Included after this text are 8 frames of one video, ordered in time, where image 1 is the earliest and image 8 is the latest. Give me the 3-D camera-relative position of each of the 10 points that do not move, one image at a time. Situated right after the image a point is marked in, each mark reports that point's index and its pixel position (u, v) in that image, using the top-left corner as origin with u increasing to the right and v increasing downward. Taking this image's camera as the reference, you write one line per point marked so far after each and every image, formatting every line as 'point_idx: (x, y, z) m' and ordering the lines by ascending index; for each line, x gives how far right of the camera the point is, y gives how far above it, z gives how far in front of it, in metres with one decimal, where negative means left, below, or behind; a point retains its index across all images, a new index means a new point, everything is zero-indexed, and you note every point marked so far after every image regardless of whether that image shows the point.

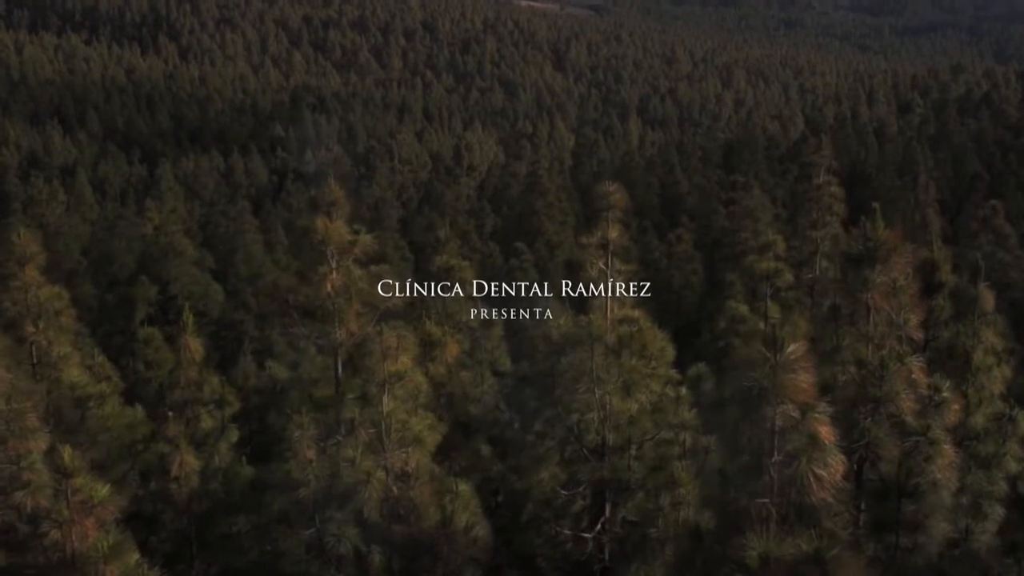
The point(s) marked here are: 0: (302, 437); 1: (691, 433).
0: (-1.6, -1.1, +9.8) m
1: (+1.6, -1.4, +12.4) m
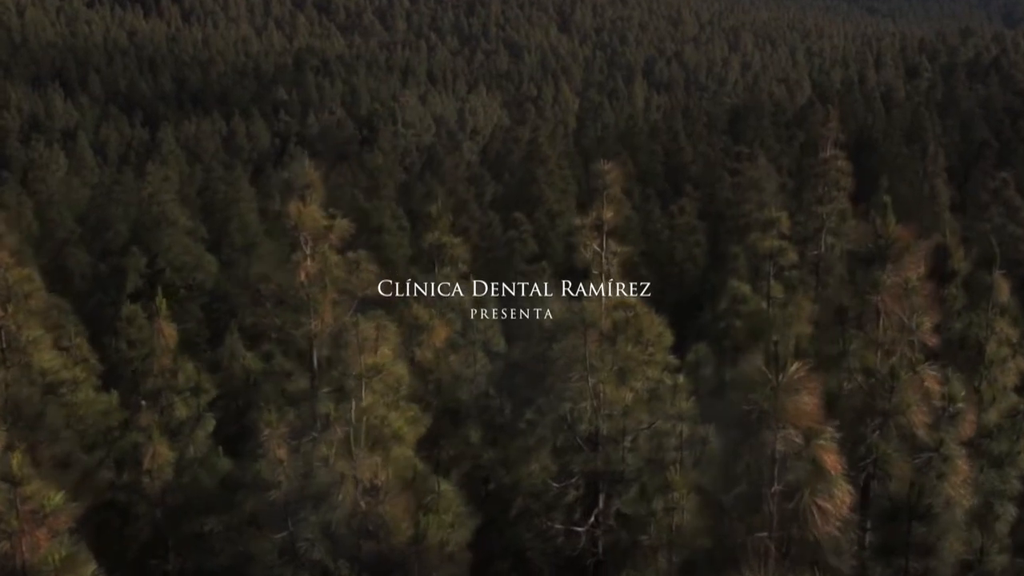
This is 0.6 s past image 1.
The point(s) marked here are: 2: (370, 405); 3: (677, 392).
0: (-1.7, -1.0, +9.2) m
1: (+1.5, -1.2, +11.8) m
2: (-1.0, -0.8, +9.5) m
3: (+1.5, -0.9, +11.9) m
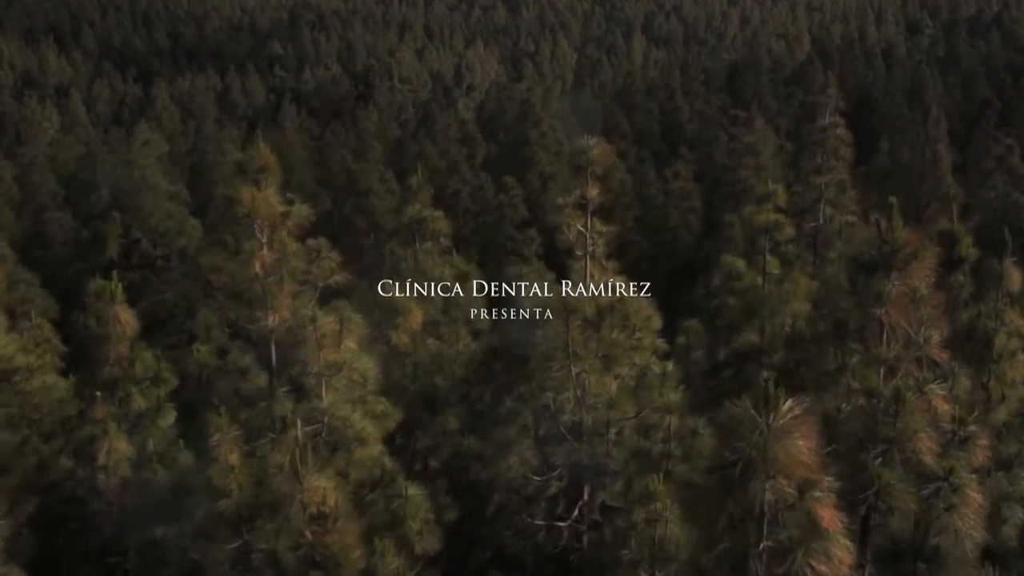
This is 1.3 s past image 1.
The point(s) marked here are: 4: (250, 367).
0: (-1.9, -1.0, +8.5) m
1: (+1.4, -1.1, +11.1) m
2: (-1.2, -0.8, +8.8) m
3: (+1.3, -0.8, +11.2) m
4: (-1.7, -0.5, +8.9) m
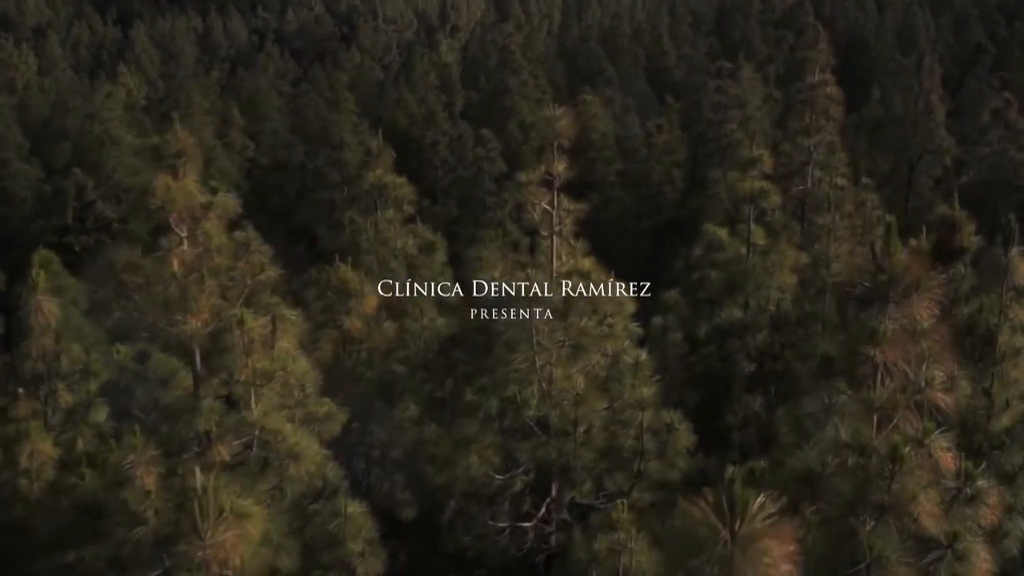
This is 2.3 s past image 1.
0: (-2.2, -1.0, +7.6) m
1: (+1.1, -1.0, +10.3) m
2: (-1.5, -0.7, +7.9) m
3: (+1.0, -0.7, +10.3) m
4: (-2.0, -0.4, +8.0) m
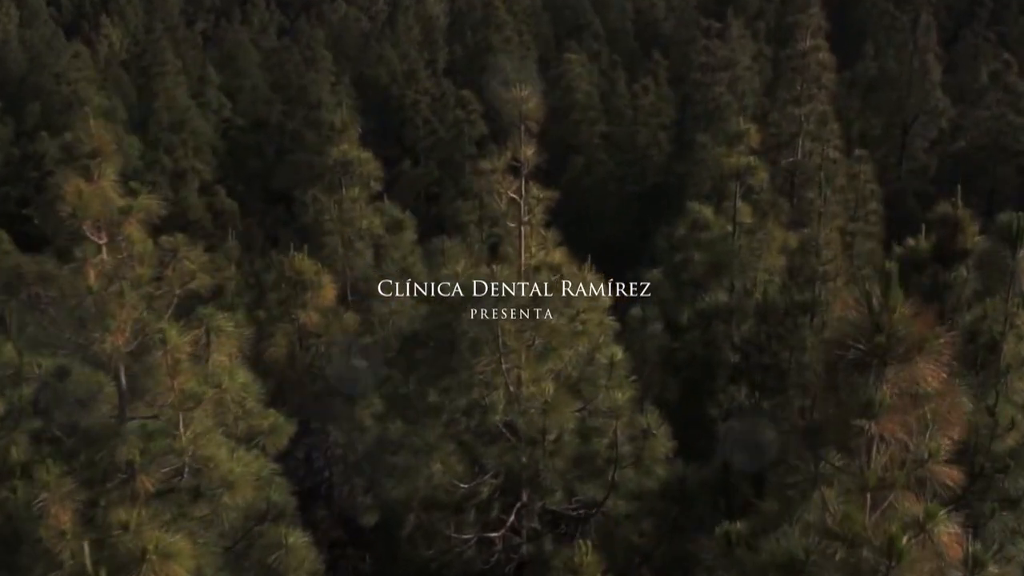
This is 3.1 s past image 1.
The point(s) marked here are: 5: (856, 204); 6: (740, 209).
0: (-2.4, -1.1, +6.9) m
1: (+0.8, -0.9, +9.5) m
2: (-1.7, -0.8, +7.2) m
3: (+0.7, -0.6, +9.6) m
4: (-2.3, -0.5, +7.3) m
5: (+4.0, +1.0, +15.6) m
6: (+2.3, +0.8, +13.3) m
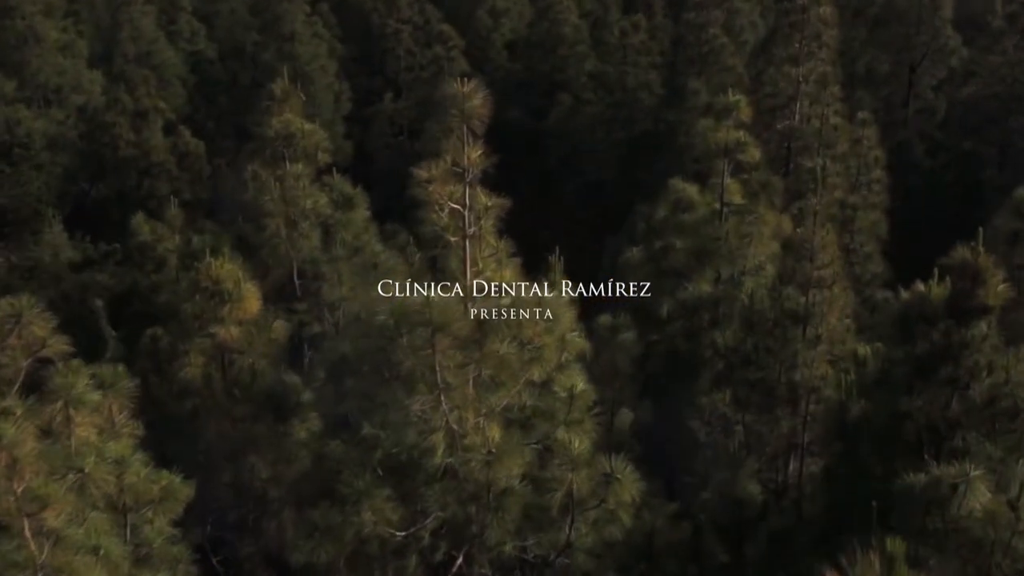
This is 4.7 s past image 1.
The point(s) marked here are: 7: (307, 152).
0: (-2.8, -1.4, +5.6) m
1: (+0.4, -1.1, +8.3) m
2: (-2.1, -1.1, +5.9) m
3: (+0.4, -0.8, +8.3) m
4: (-2.7, -0.8, +6.0) m
5: (+3.7, +1.3, +14.2) m
6: (+1.9, +0.9, +11.9) m
7: (-1.9, +1.3, +12.4) m
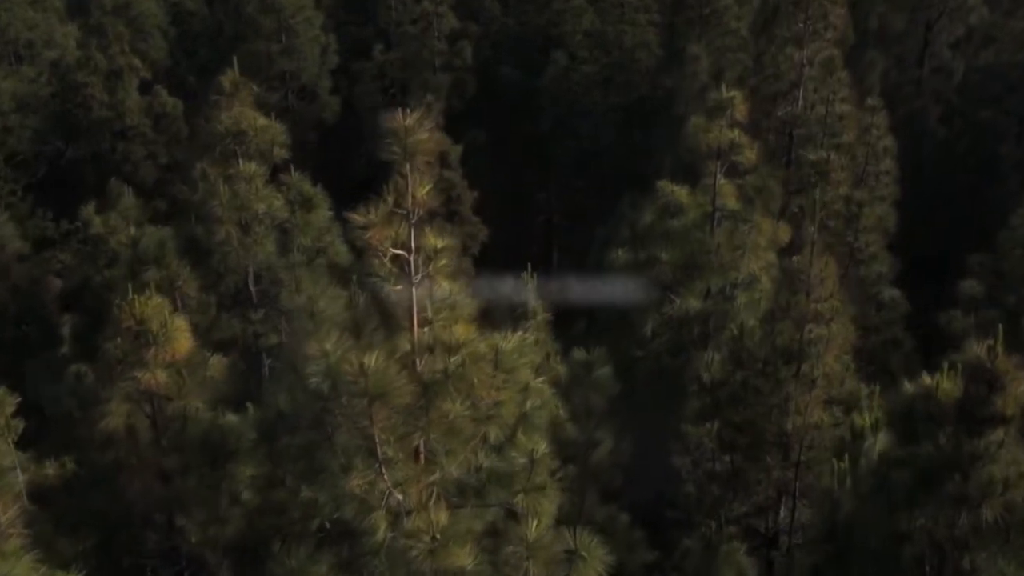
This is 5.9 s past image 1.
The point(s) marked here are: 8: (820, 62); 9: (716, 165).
0: (-3.1, -1.9, +4.8) m
1: (+0.2, -1.4, +7.3) m
2: (-2.4, -1.6, +5.0) m
3: (+0.1, -1.1, +7.3) m
4: (-2.9, -1.3, +5.1) m
5: (+3.5, +1.3, +13.1) m
6: (+1.7, +0.8, +10.8) m
7: (-2.1, +1.2, +11.4) m
8: (+2.9, +2.1, +12.4) m
9: (+1.7, +1.0, +10.8) m
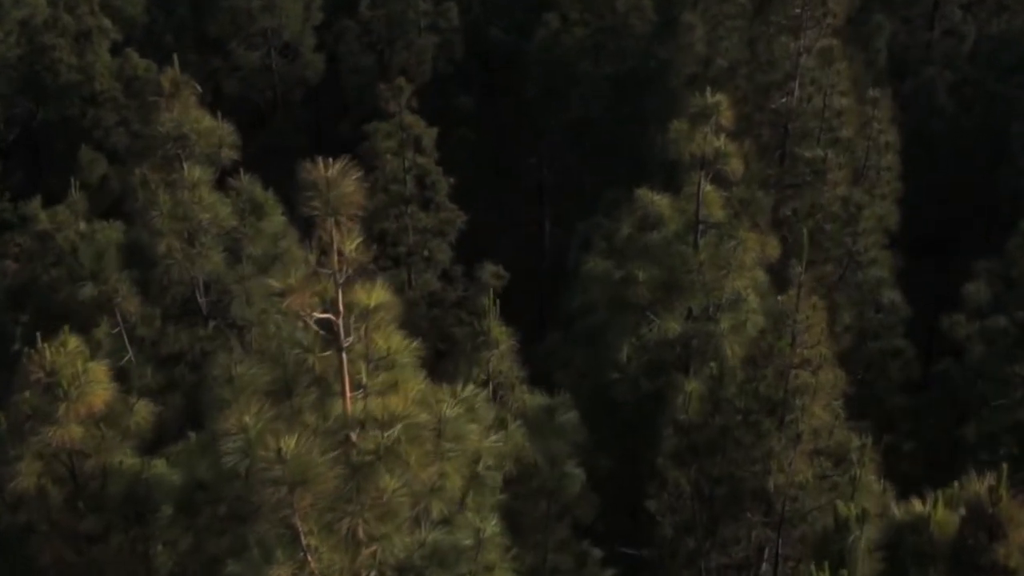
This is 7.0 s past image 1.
0: (-3.4, -2.3, +4.0) m
1: (-0.1, -1.7, +6.6) m
2: (-2.7, -2.0, +4.3) m
3: (-0.2, -1.4, +6.5) m
4: (-3.2, -1.7, +4.3) m
5: (+3.2, +1.2, +12.2) m
6: (+1.4, +0.6, +9.9) m
7: (-2.4, +1.1, +10.5) m
8: (+2.6, +2.0, +11.5) m
9: (+1.4, +0.8, +9.9) m
